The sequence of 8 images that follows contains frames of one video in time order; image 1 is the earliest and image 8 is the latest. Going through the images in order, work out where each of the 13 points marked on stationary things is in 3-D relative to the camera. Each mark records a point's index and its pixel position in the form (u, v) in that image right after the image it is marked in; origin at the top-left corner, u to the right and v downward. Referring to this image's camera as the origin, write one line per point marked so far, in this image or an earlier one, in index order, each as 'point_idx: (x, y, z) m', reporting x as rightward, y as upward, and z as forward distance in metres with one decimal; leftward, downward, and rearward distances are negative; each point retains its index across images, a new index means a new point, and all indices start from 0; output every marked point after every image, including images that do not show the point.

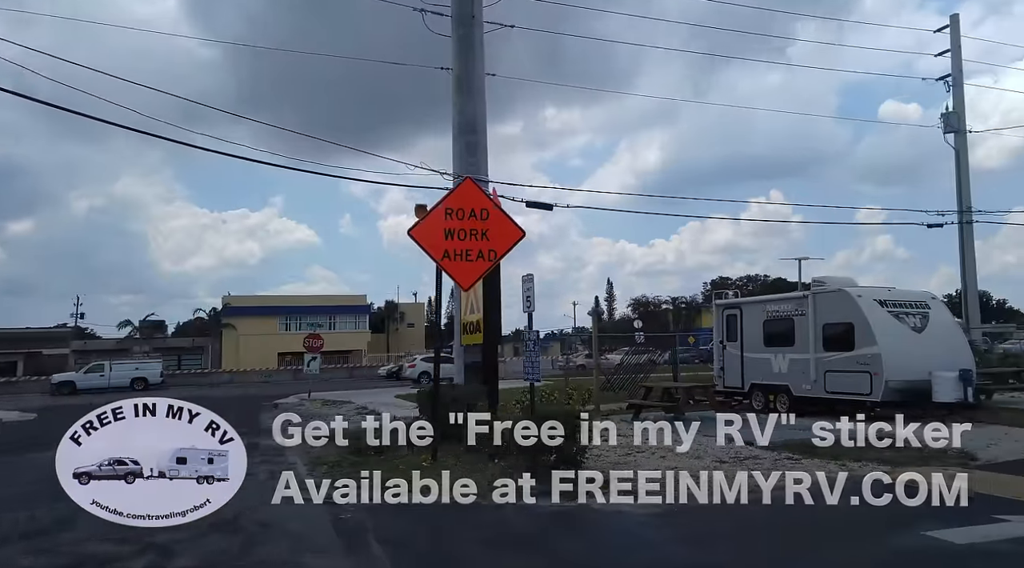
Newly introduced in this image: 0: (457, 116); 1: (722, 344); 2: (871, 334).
0: (-1.1, +3.4, +16.1) m
1: (+4.7, -1.4, +18.2) m
2: (+6.5, -0.9, +14.5) m
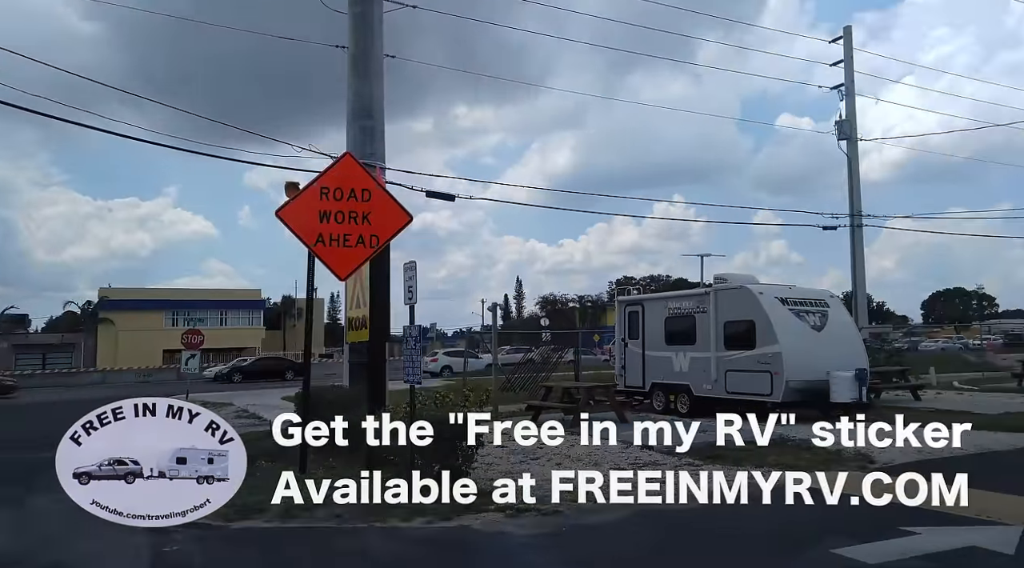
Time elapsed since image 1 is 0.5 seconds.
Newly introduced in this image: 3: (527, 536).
0: (-3.0, +3.5, +15.2) m
1: (+2.5, -1.3, +17.8) m
2: (+4.7, -0.9, +14.4) m
3: (+0.1, -1.8, +5.7) m
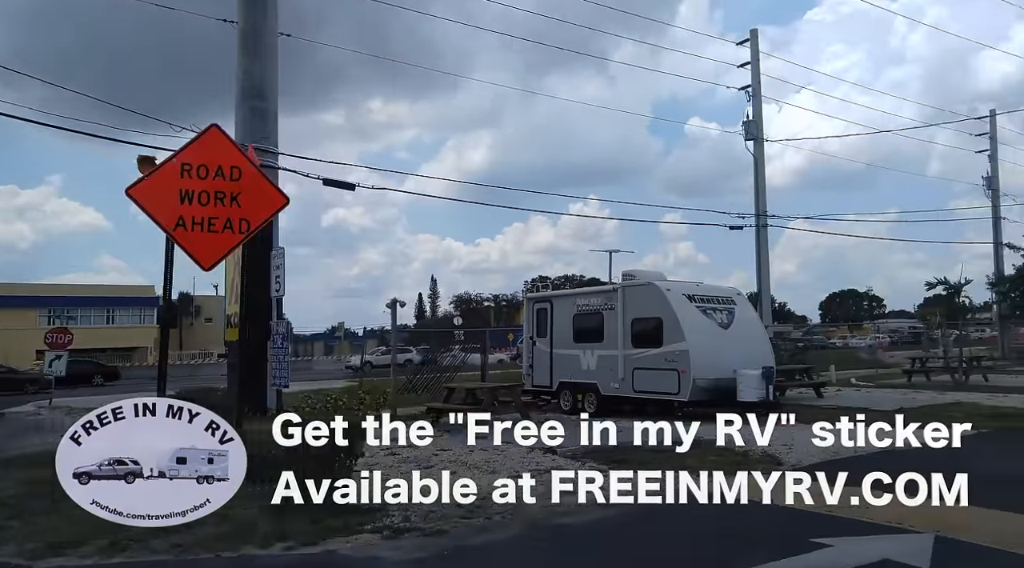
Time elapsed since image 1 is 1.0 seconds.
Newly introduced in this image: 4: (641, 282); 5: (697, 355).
0: (-4.8, +3.6, +14.0) m
1: (+0.4, -1.2, +17.3) m
2: (+2.9, -0.8, +14.1) m
3: (-0.7, -1.7, +5.0) m
4: (+2.4, +0.1, +14.9) m
5: (+3.2, -1.2, +13.9) m
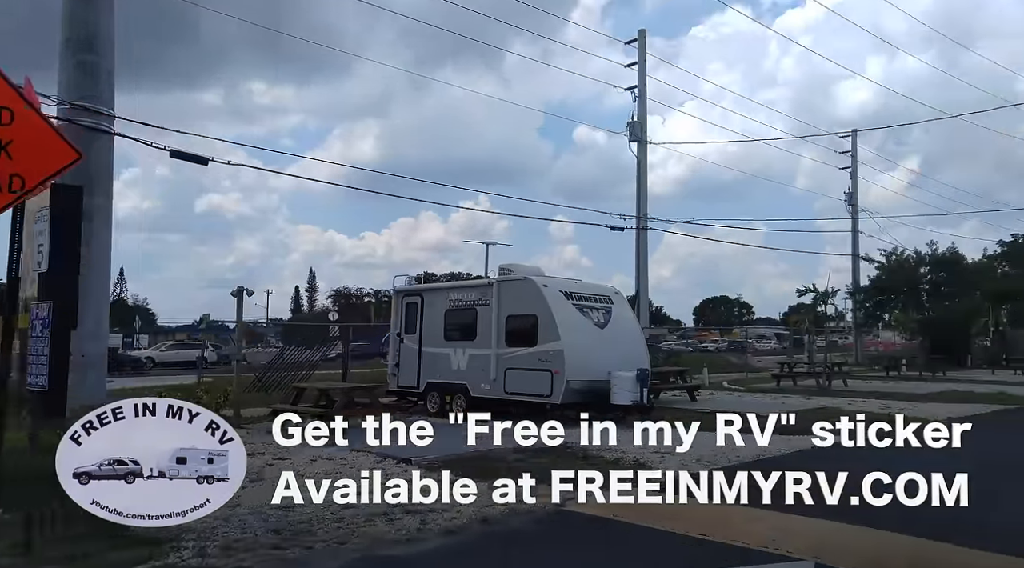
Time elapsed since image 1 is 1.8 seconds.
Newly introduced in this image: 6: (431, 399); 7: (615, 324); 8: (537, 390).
0: (-6.8, +3.9, +12.2) m
1: (-2.3, -1.1, +16.1) m
2: (+0.7, -0.7, +13.3) m
3: (-1.6, -1.6, +3.8) m
4: (+0.1, +0.1, +14.0) m
5: (+1.0, -1.2, +13.2) m
6: (-1.5, -2.2, +15.3) m
7: (+1.9, -0.7, +14.4) m
8: (+0.4, -1.8, +13.5) m
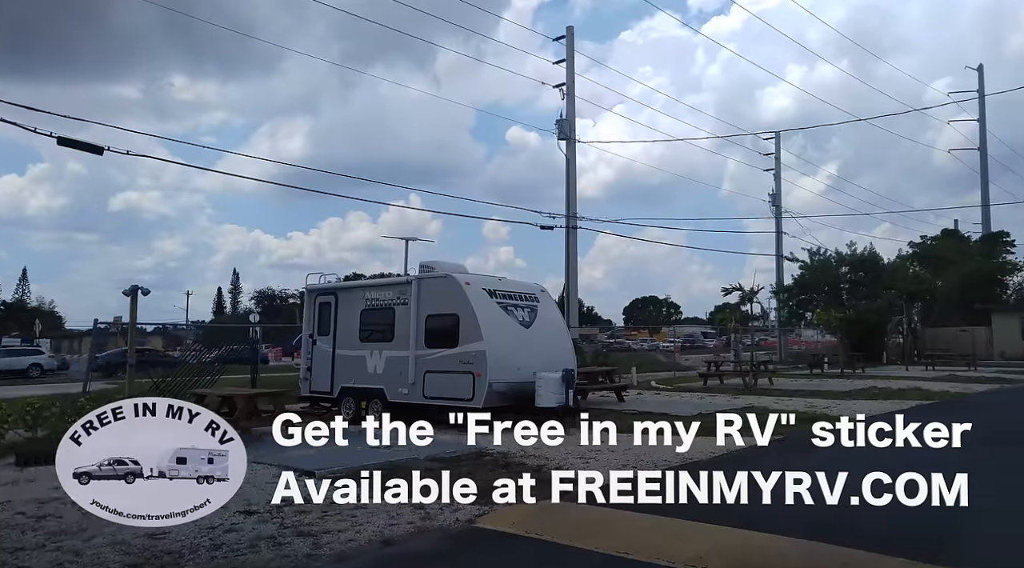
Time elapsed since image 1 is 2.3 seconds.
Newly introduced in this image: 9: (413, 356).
0: (-8.0, +4.0, +10.9) m
1: (-3.8, -1.0, +15.2) m
2: (-0.6, -0.7, +12.6) m
3: (-2.1, -1.6, +3.0) m
4: (-1.2, +0.2, +13.3) m
5: (-0.3, -1.1, +12.6) m
6: (-2.9, -2.2, +14.4) m
7: (+0.5, -0.7, +13.9) m
8: (-0.9, -1.7, +12.8) m
9: (-1.6, -1.2, +13.3) m
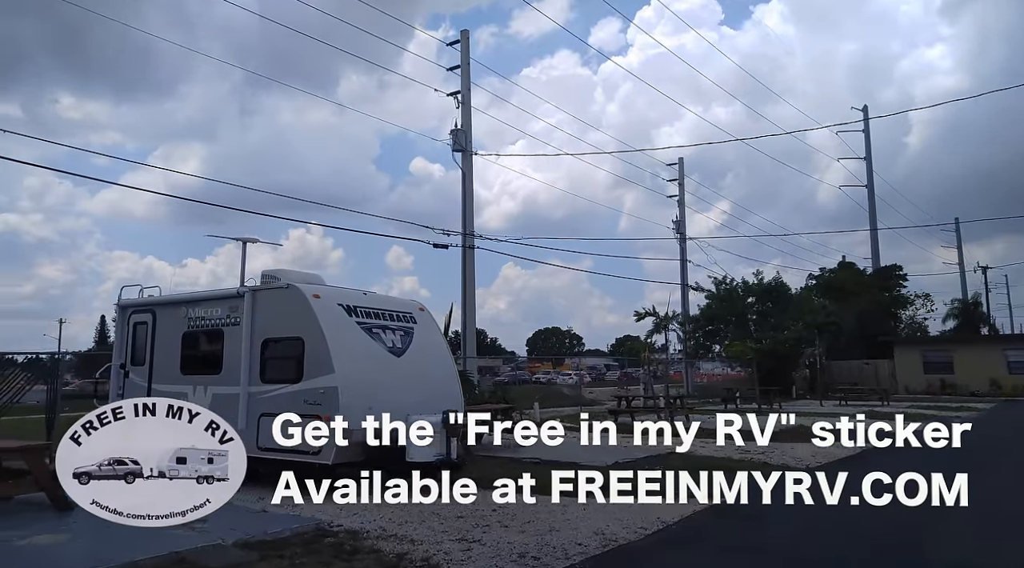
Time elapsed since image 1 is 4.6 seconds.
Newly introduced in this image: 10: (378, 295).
0: (-9.3, +4.0, +7.1) m
1: (-5.7, -1.3, +11.7) m
2: (-2.2, -0.9, +9.6) m
3: (-2.6, -1.3, -0.2) m
4: (-3.0, 0.0, +10.2) m
5: (-1.9, -1.3, +9.6) m
6: (-4.8, -2.4, +11.0) m
7: (-1.3, -0.9, +10.9) m
8: (-2.5, -1.9, +9.6) m
9: (-3.4, -1.4, +10.1) m
10: (-1.8, -0.2, +11.0) m
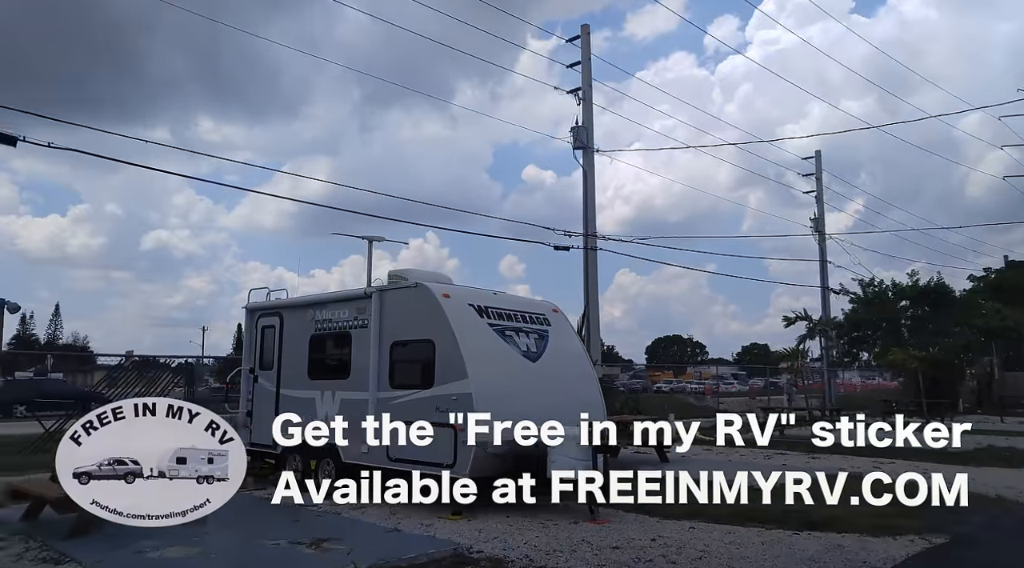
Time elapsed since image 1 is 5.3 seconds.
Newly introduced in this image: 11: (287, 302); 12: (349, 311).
0: (-8.0, +4.0, +7.5) m
1: (-3.7, -1.3, +11.4) m
2: (-0.6, -0.9, +8.8) m
3: (-2.3, -1.2, -0.8) m
4: (-1.2, 0.0, +9.5) m
5: (-0.3, -1.3, +8.7) m
6: (-2.9, -2.4, +10.6) m
7: (+0.5, -0.9, +10.0) m
8: (-0.9, -1.9, +8.9) m
9: (-1.6, -1.4, +9.5) m
10: (0.0, -0.1, +10.1) m
11: (-3.0, -0.2, +10.9) m
12: (-2.1, -0.4, +10.1) m
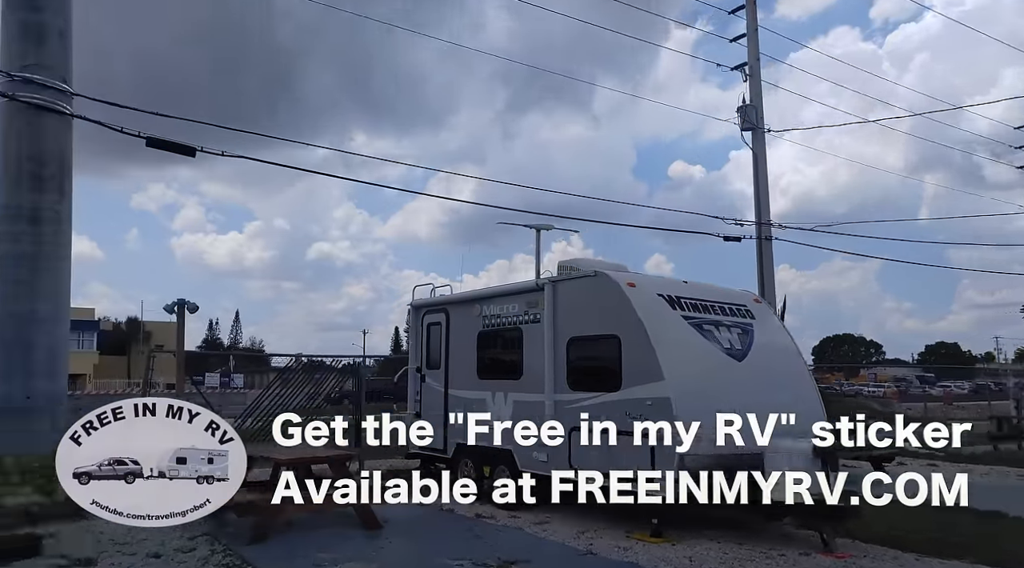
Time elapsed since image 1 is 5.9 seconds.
0: (-6.2, +4.0, +7.7) m
1: (-1.3, -1.2, +10.8) m
2: (+1.4, -0.7, +7.6) m
3: (-2.1, -1.1, -1.5) m
4: (+0.8, +0.1, +8.5) m
5: (+1.6, -1.1, +7.5) m
6: (-0.6, -2.3, +9.8) m
7: (+2.7, -0.7, +8.6) m
8: (+1.1, -1.8, +7.8) m
9: (+0.5, -1.2, +8.5) m
10: (+2.2, 0.0, +8.8) m
11: (-0.7, -0.2, +10.1) m
12: (+0.1, -0.2, +9.2) m
